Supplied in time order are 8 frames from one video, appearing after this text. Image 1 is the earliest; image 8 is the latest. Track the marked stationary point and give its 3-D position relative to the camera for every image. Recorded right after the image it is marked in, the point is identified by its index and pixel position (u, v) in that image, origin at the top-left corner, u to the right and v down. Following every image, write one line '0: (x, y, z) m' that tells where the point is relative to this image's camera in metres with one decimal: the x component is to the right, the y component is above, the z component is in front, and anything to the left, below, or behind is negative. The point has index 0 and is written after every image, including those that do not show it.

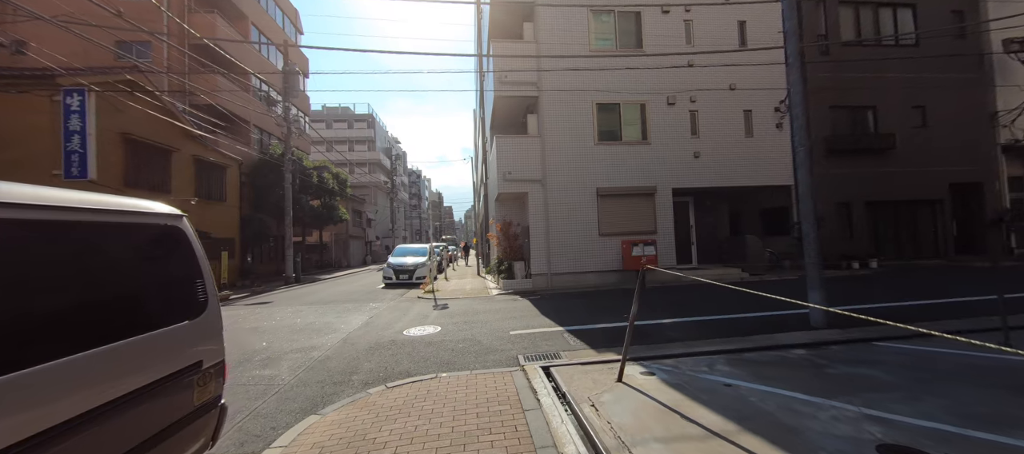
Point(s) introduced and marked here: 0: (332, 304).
0: (-5.6, -2.4, +10.0) m
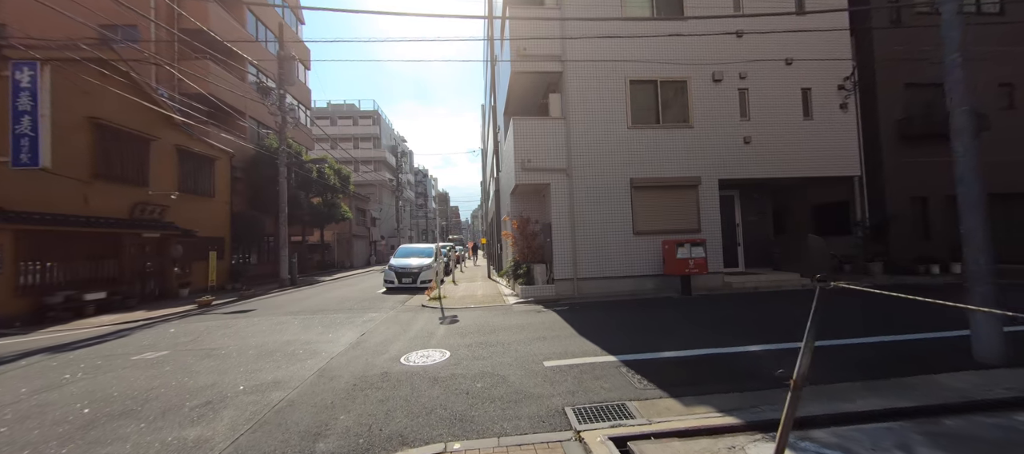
0: (-5.0, -2.3, +8.5) m
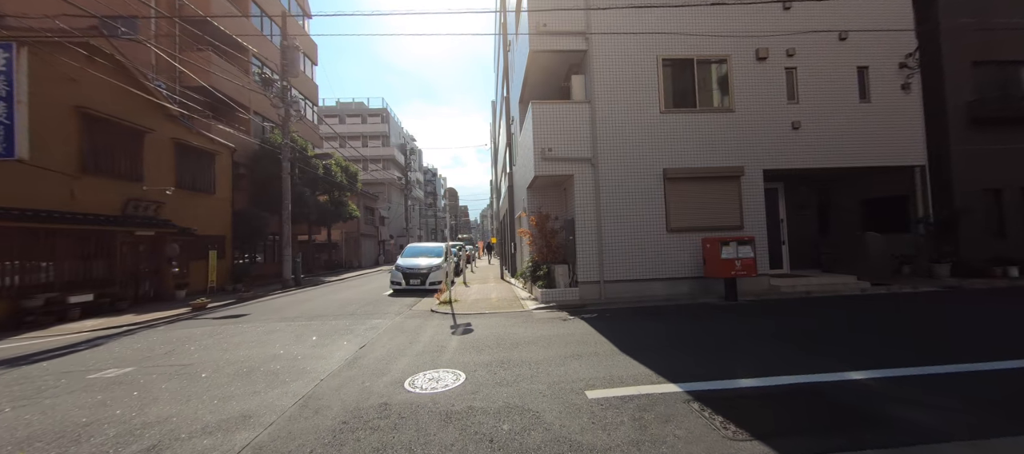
0: (-4.5, -2.2, +7.5) m
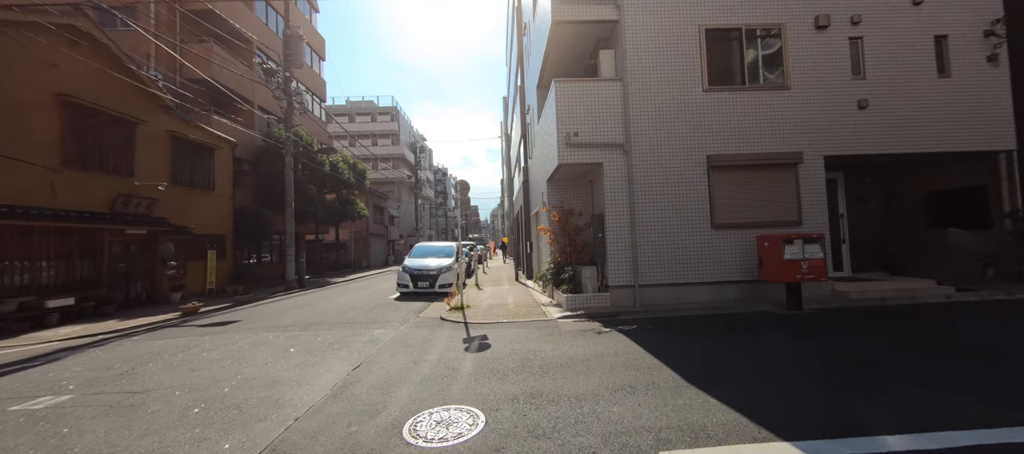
0: (-4.1, -2.2, +6.6) m
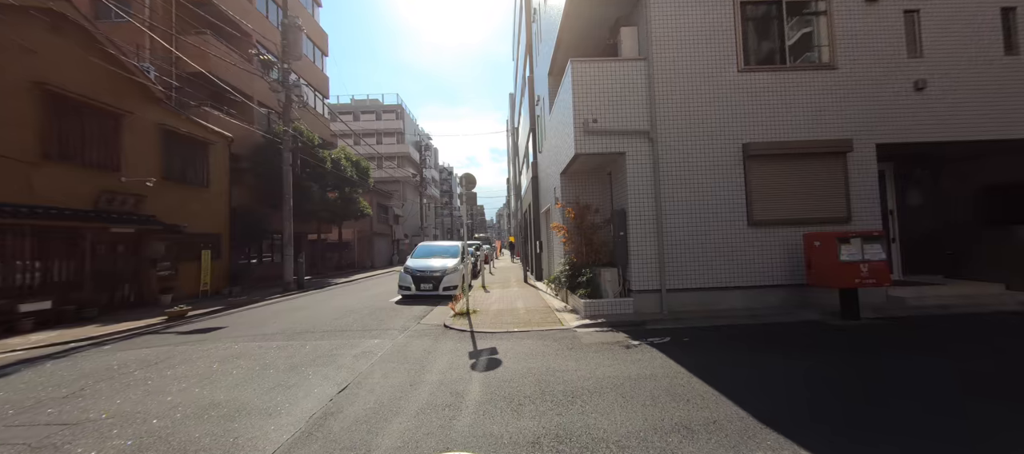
0: (-3.9, -2.1, +5.8) m
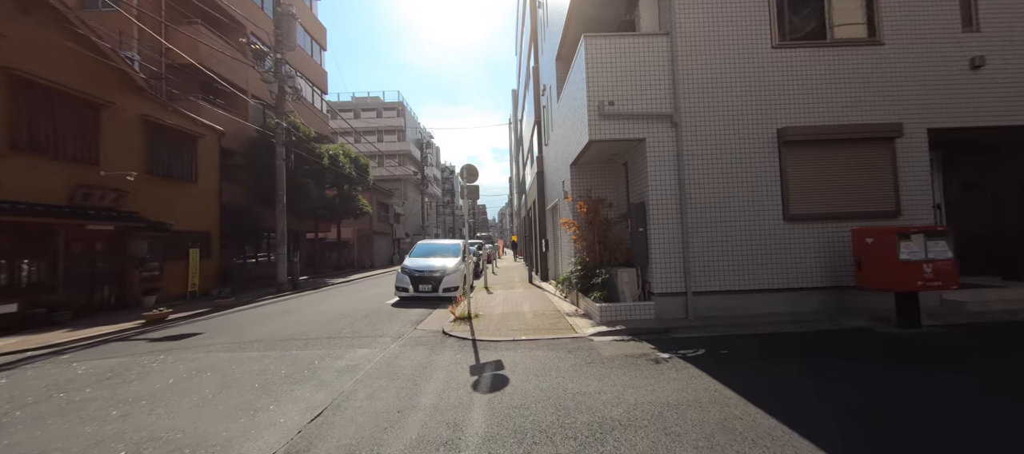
0: (-3.7, -2.0, +5.1) m
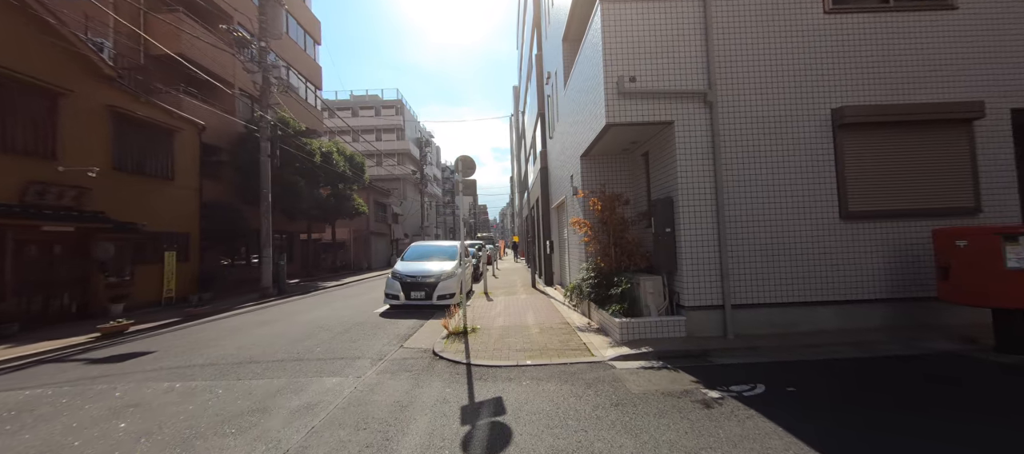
0: (-3.7, -2.0, +4.2) m
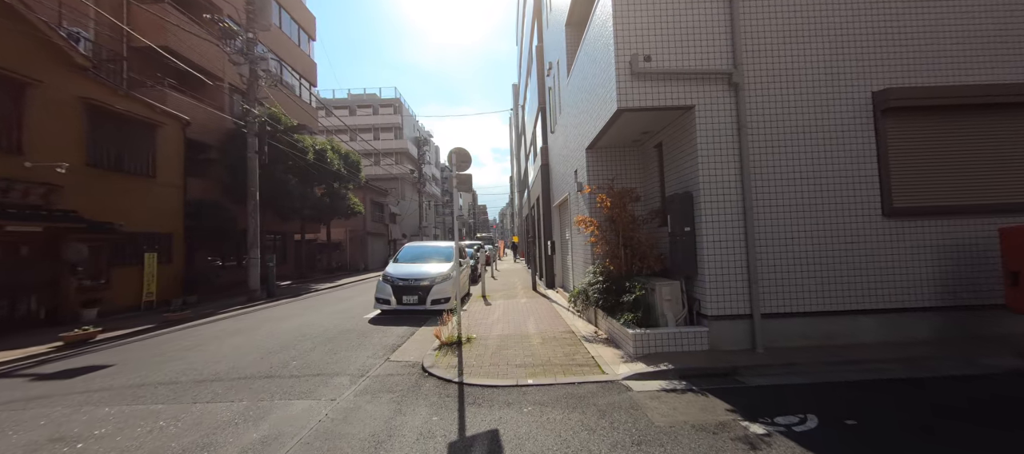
0: (-3.7, -2.0, +3.6) m
